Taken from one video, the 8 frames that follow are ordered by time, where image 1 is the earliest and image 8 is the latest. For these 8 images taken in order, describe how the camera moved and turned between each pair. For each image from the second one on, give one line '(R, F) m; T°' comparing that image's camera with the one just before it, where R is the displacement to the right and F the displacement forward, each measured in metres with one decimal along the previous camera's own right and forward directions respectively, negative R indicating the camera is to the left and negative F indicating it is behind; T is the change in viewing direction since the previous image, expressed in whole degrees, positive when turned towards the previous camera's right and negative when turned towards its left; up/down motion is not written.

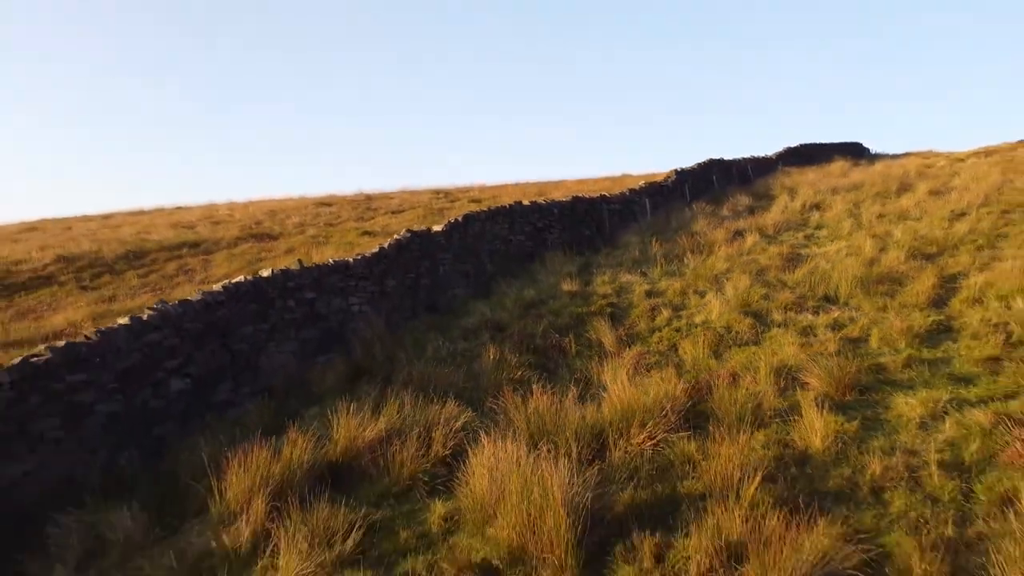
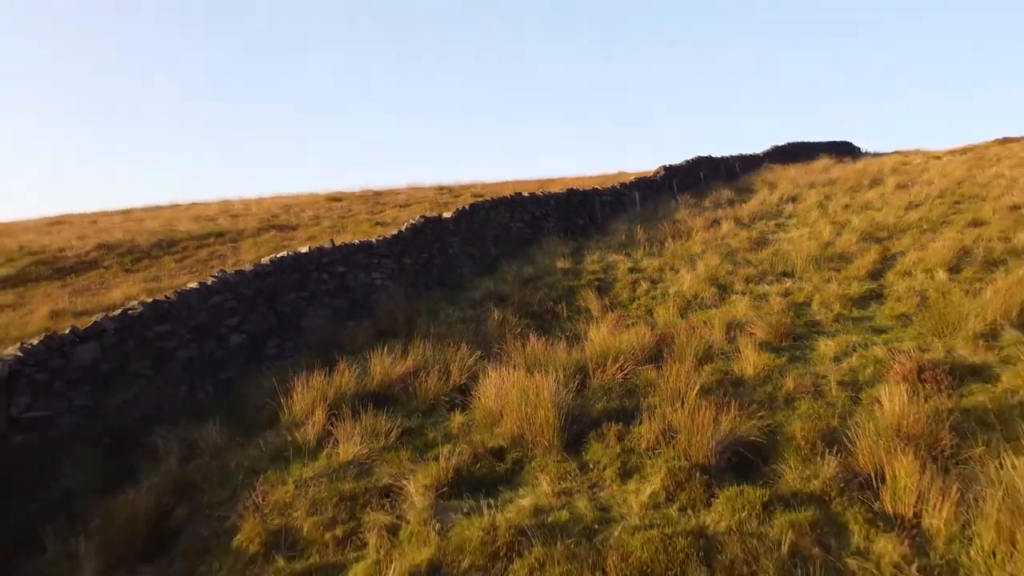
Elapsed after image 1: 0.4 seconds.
(0.0, -1.2) m; 0°
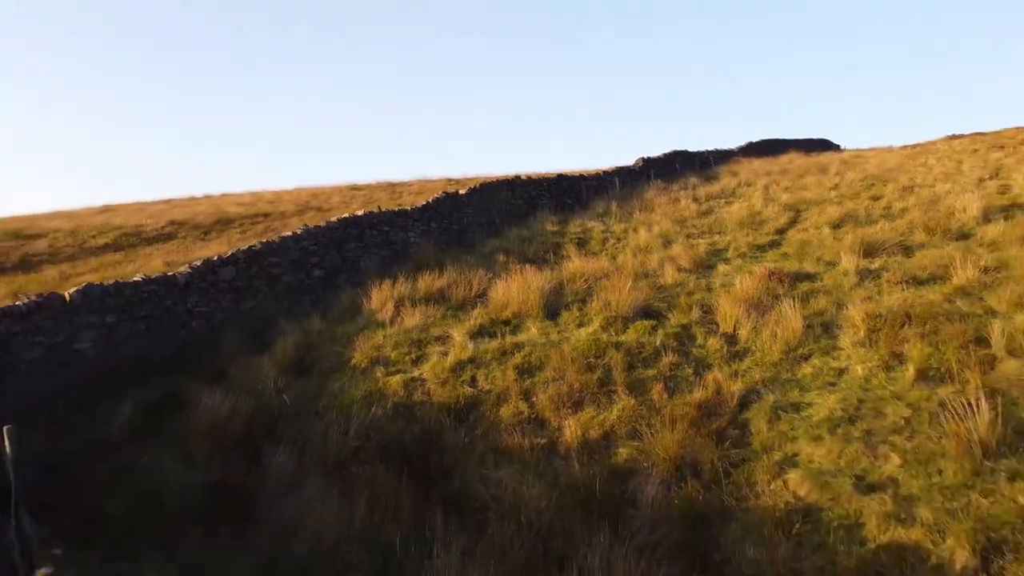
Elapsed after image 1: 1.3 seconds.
(0.0, -2.9) m; 0°
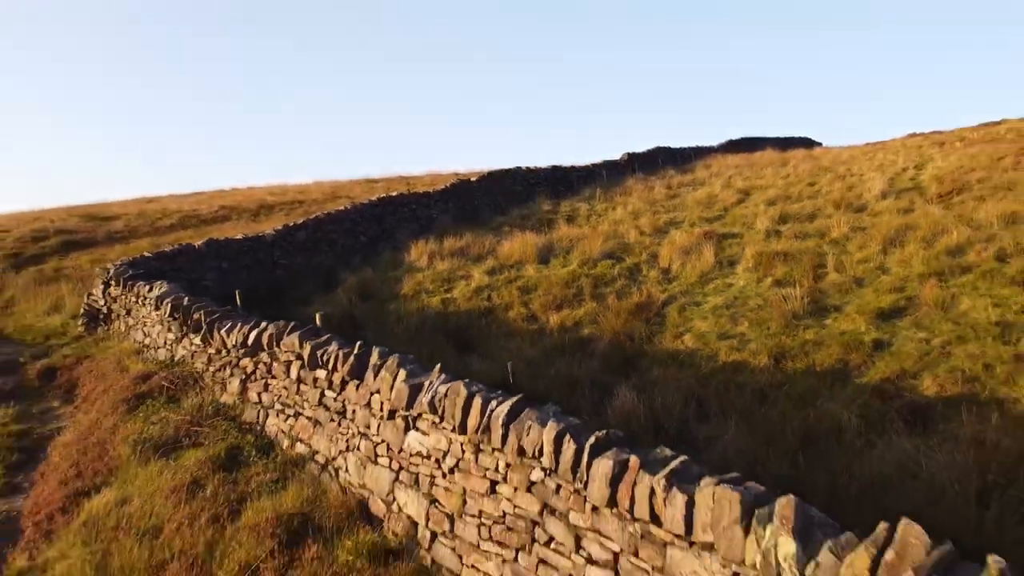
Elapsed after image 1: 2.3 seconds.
(0.0, -2.9) m; 0°
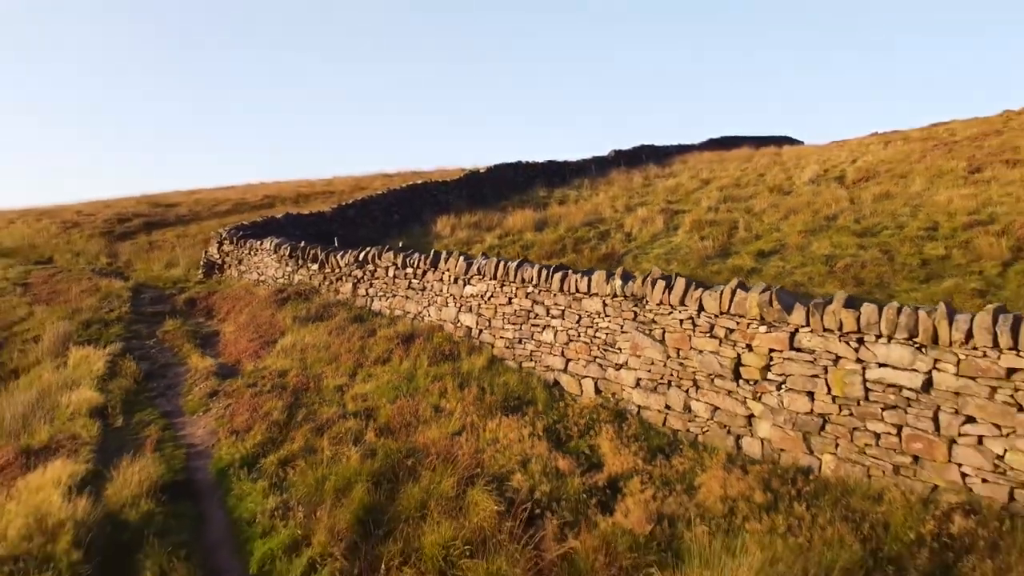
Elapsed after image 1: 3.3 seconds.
(-0.1, -3.3) m; 0°
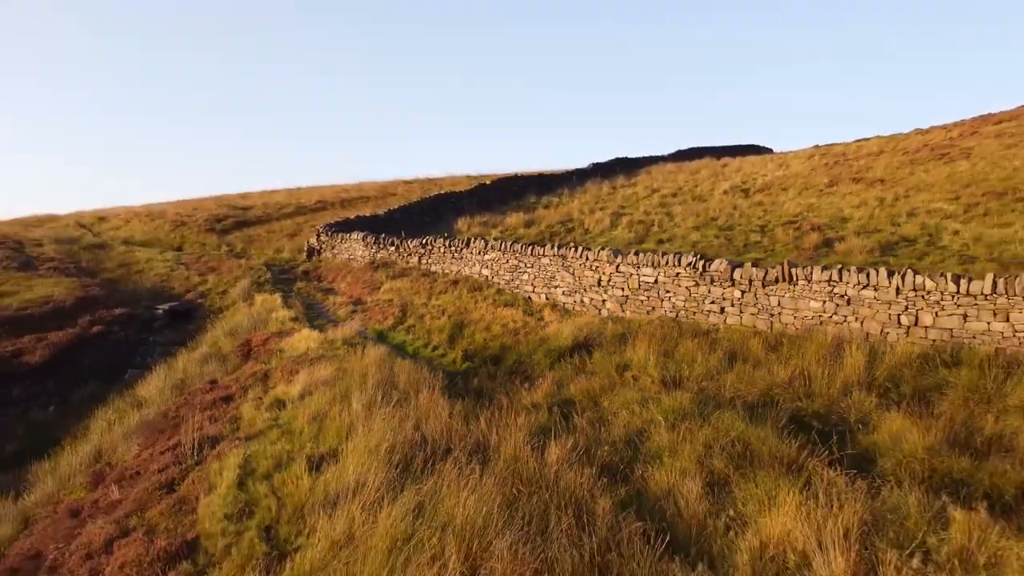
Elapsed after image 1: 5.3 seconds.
(+0.1, -6.4) m; 0°
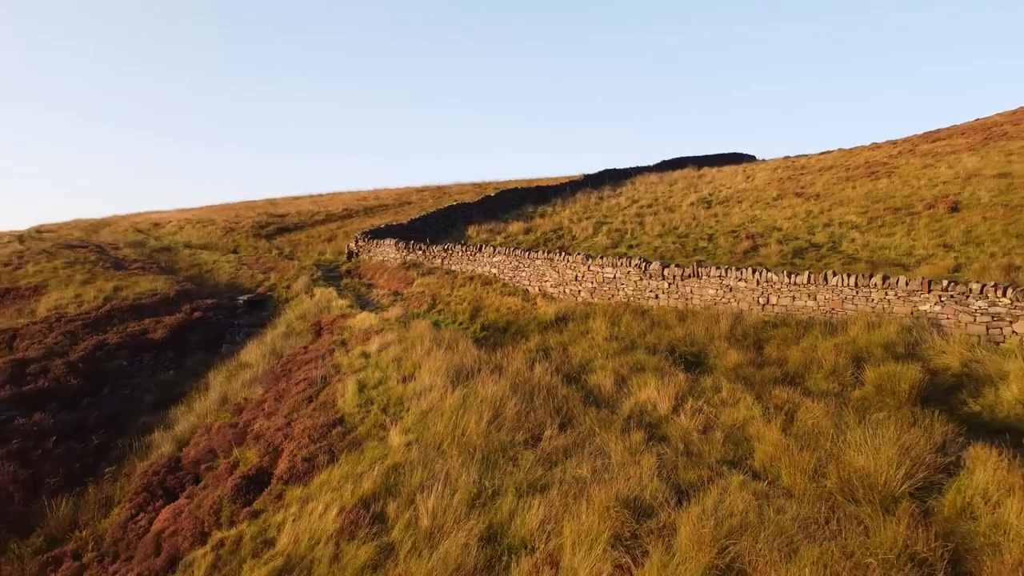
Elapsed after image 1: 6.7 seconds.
(0.0, -4.3) m; 0°
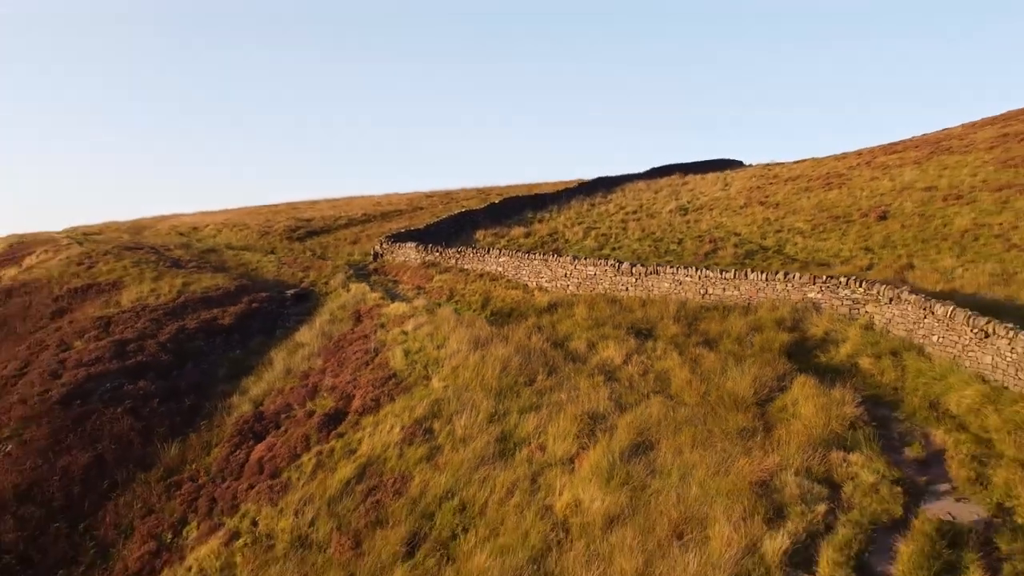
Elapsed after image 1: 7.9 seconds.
(-0.1, -3.9) m; 0°
